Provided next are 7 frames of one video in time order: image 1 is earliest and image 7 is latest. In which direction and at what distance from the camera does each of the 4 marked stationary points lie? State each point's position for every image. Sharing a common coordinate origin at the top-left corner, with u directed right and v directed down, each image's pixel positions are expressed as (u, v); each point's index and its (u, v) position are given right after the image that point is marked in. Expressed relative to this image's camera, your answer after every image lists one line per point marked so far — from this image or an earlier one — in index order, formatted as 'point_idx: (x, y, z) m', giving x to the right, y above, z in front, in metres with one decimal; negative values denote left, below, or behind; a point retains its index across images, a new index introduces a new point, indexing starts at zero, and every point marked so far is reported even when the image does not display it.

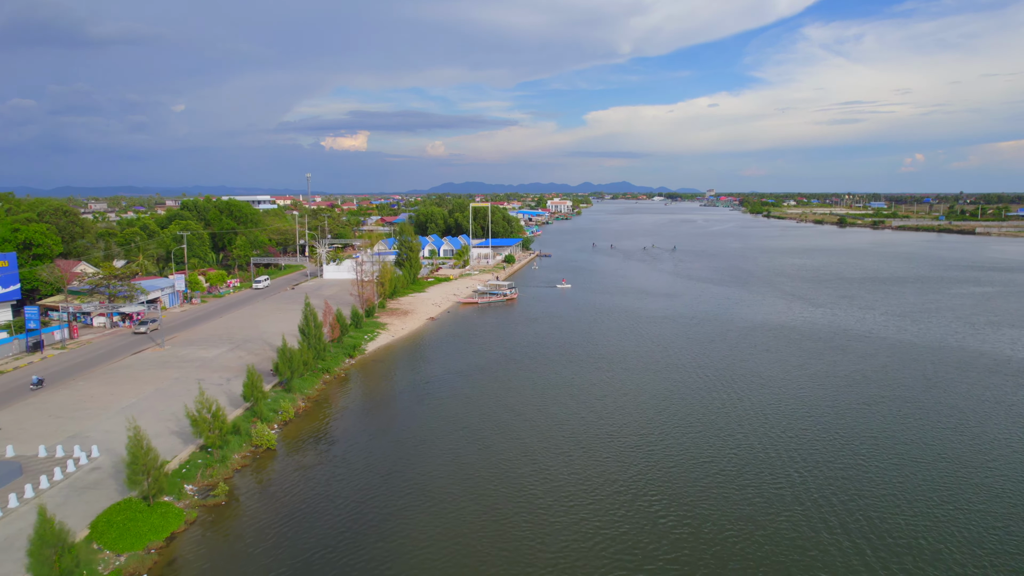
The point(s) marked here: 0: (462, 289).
0: (-1.1, 0.0, +15.4) m
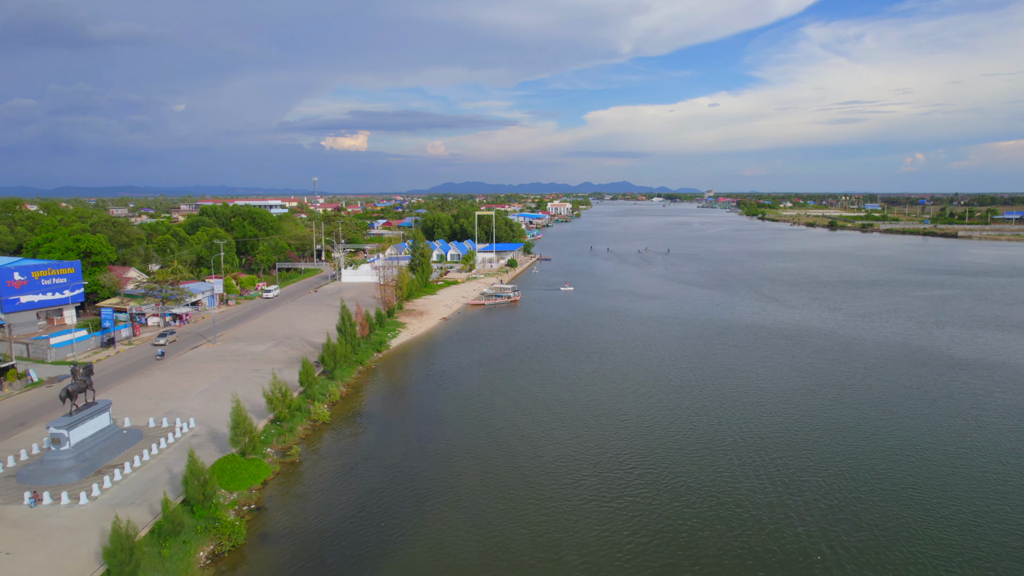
0: (-1.0, -0.1, +16.9) m
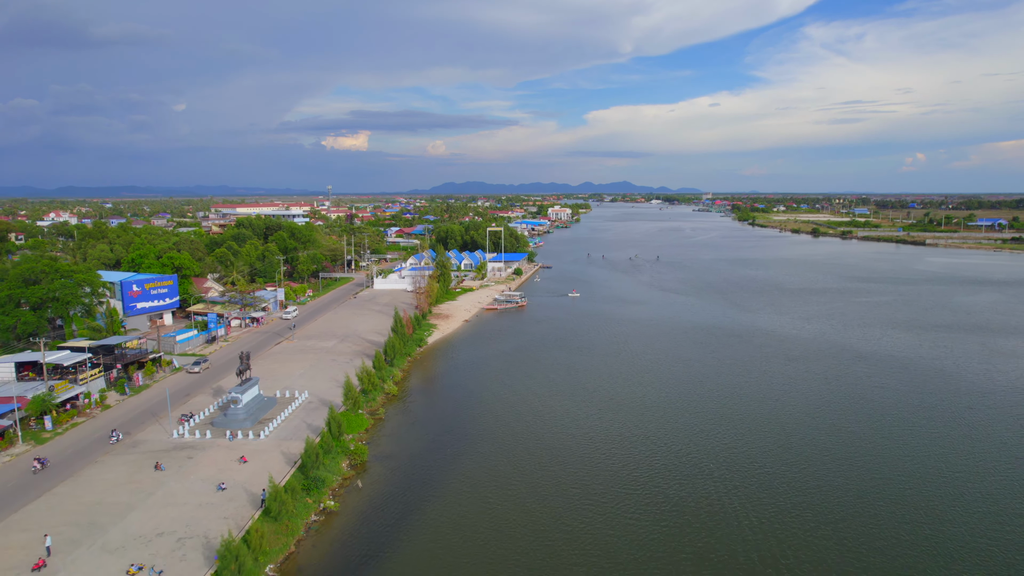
0: (-0.8, -0.3, +20.1) m
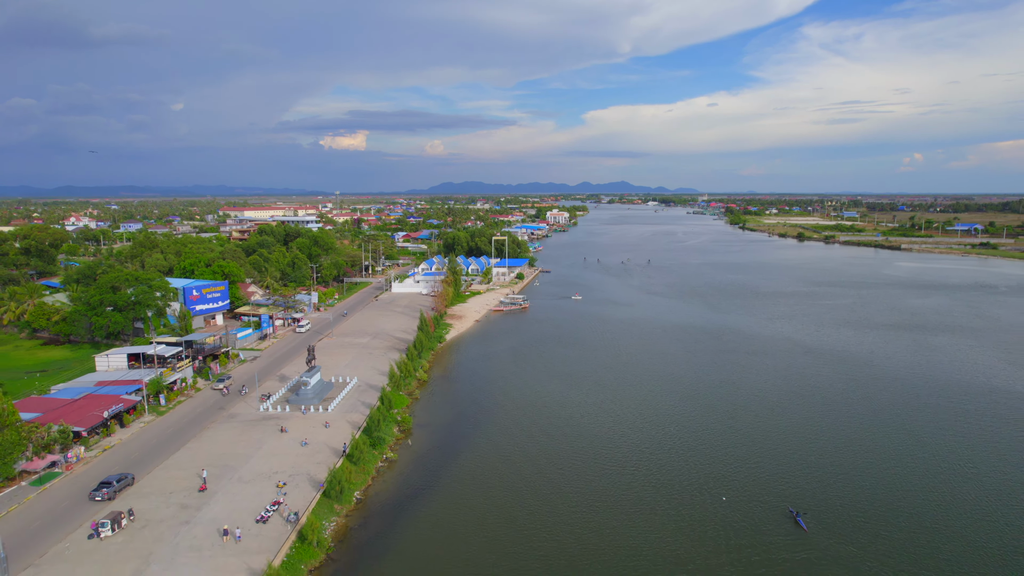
0: (-0.7, -0.4, +22.6) m
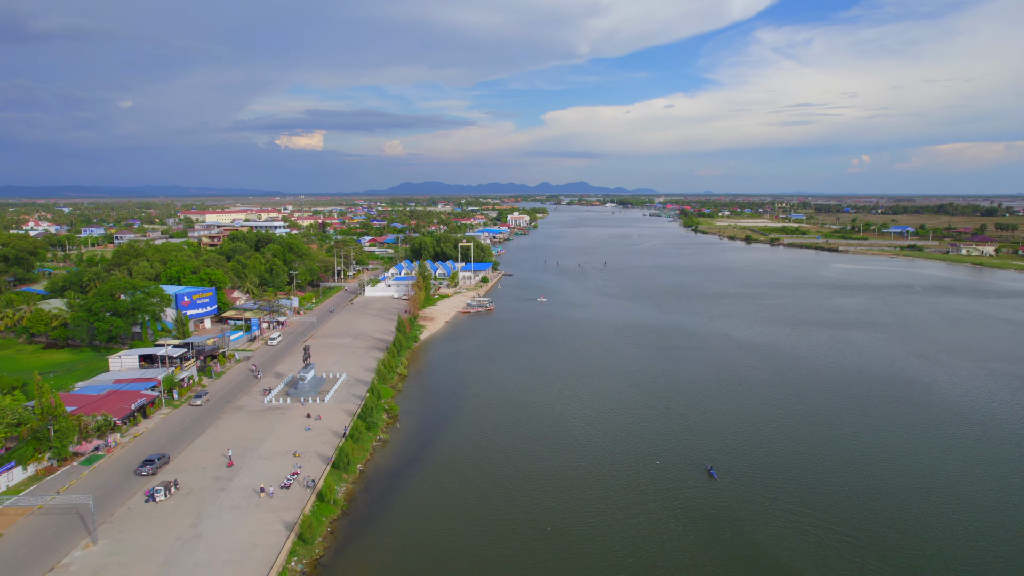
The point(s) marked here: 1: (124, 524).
0: (-1.9, -0.5, +24.4) m
1: (-4.5, -2.7, +8.0) m
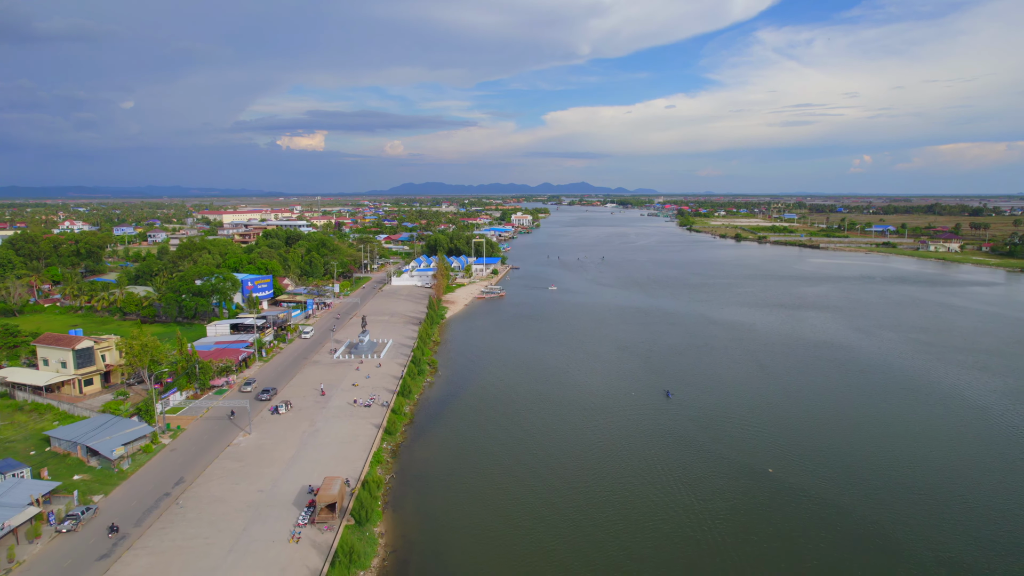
0: (-1.6, -0.1, +28.1) m
1: (-4.2, -2.3, +11.7) m
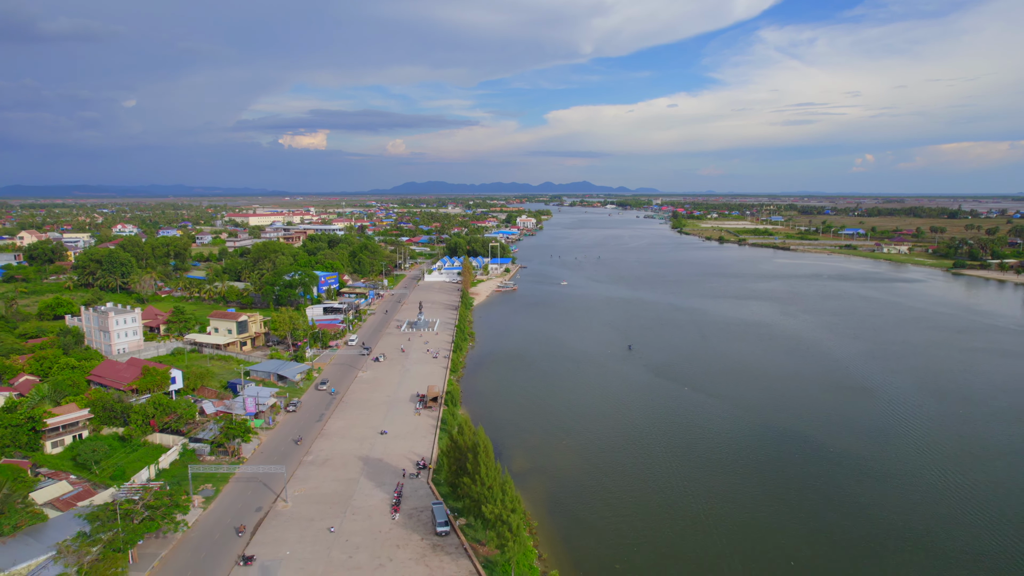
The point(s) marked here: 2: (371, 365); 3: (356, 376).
0: (-1.0, +0.1, +34.7) m
1: (-3.7, -2.1, +18.3) m
2: (-3.8, -2.1, +18.4) m
3: (-3.9, -2.2, +17.5) m
